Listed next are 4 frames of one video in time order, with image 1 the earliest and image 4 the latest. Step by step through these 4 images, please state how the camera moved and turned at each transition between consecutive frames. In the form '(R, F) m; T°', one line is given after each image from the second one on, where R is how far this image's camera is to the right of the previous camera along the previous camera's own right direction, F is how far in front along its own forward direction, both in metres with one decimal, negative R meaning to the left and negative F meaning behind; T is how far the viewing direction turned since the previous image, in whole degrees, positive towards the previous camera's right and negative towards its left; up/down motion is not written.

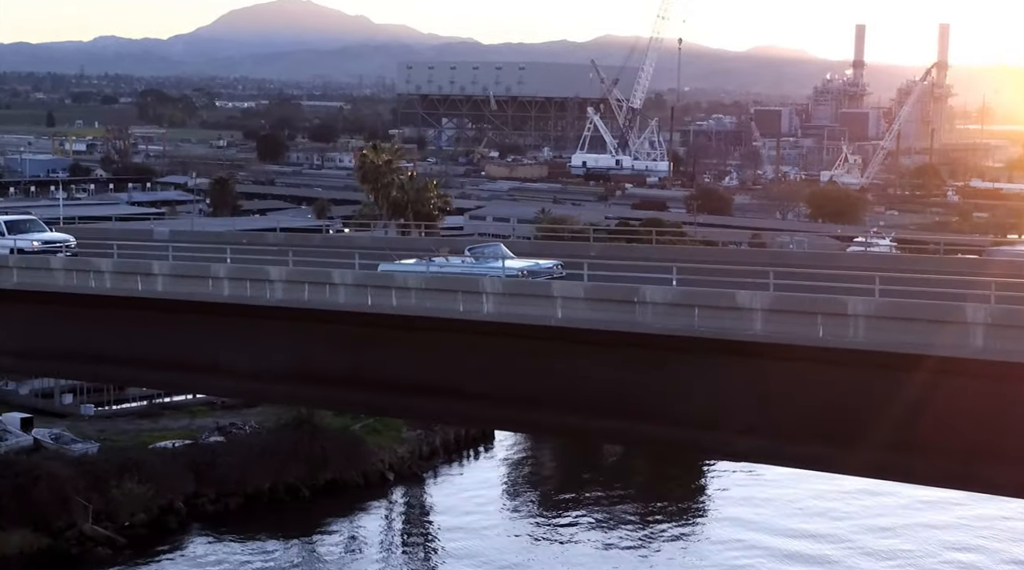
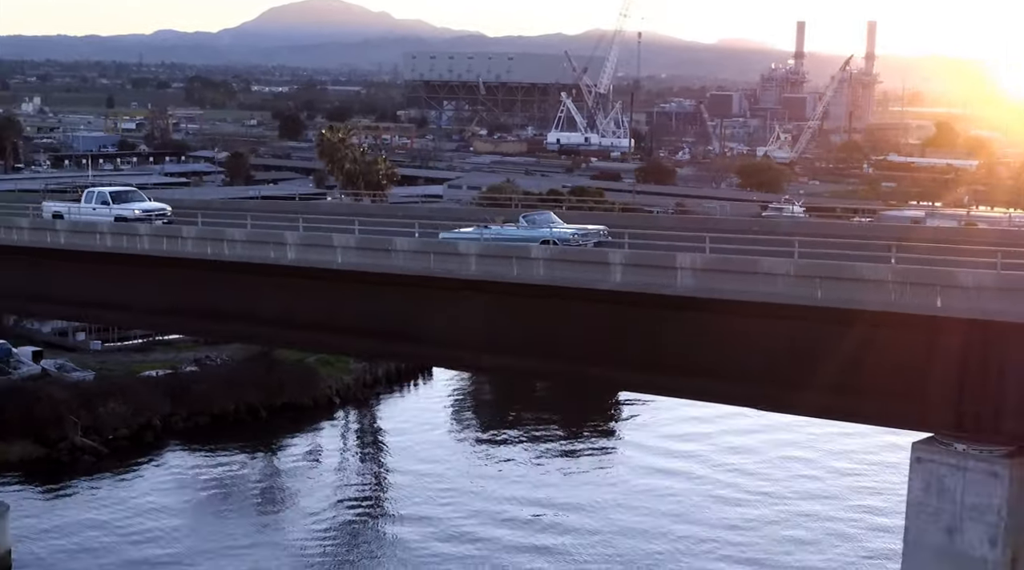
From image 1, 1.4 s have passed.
(+2.0, -1.3) m; -6°
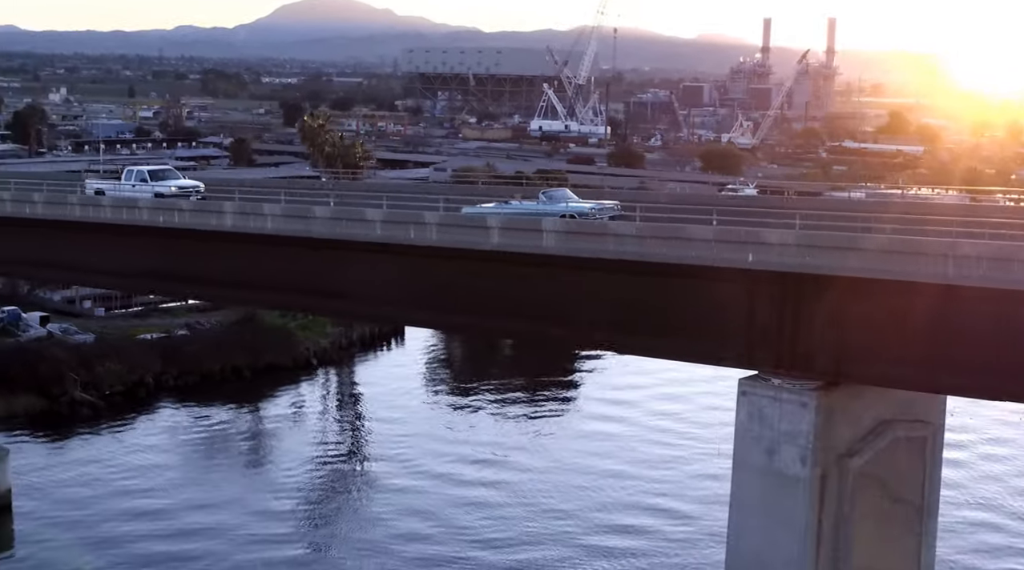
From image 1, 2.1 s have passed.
(+0.9, -0.9) m; -2°
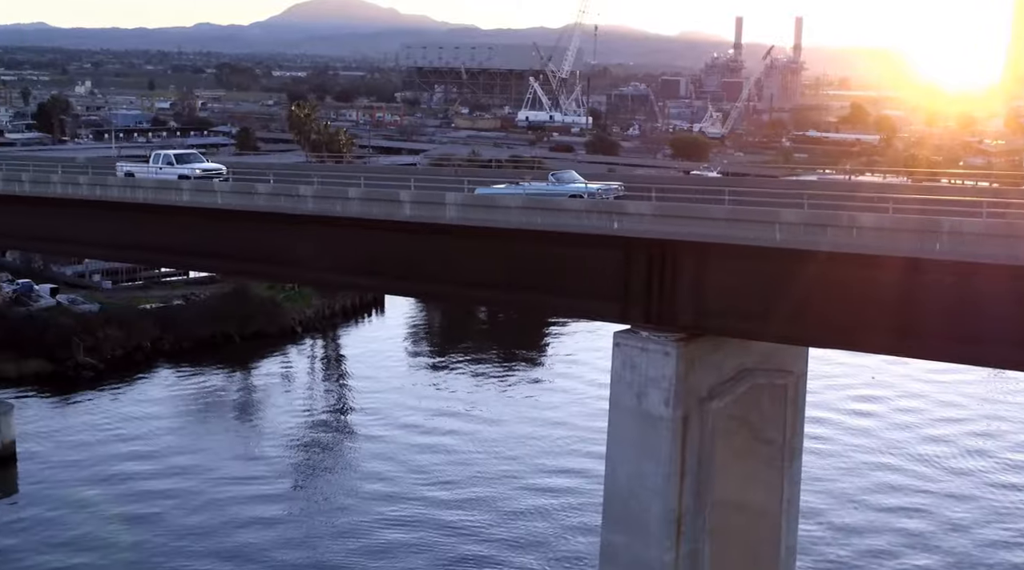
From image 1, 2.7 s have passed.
(+0.8, -0.9) m; -2°
